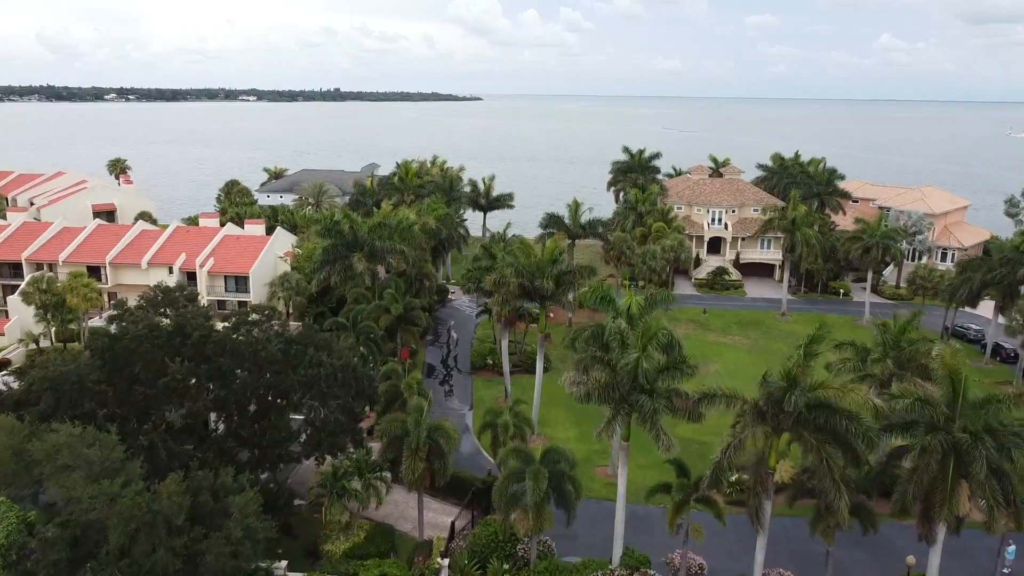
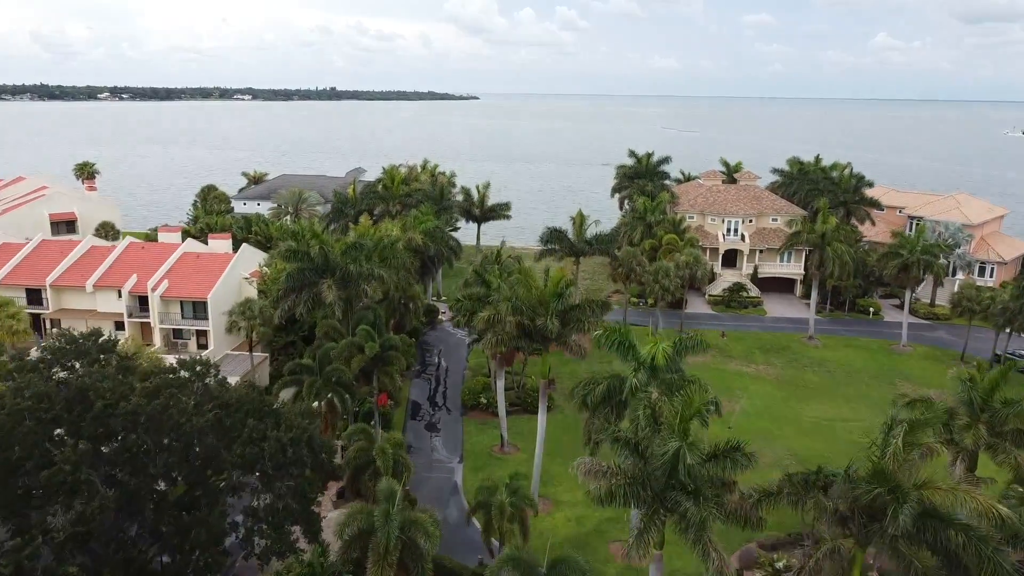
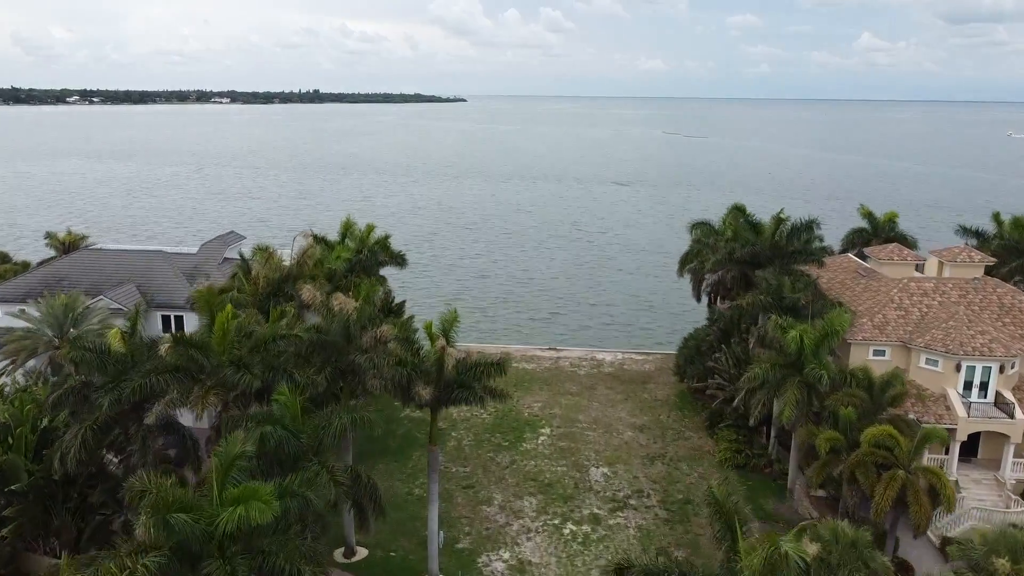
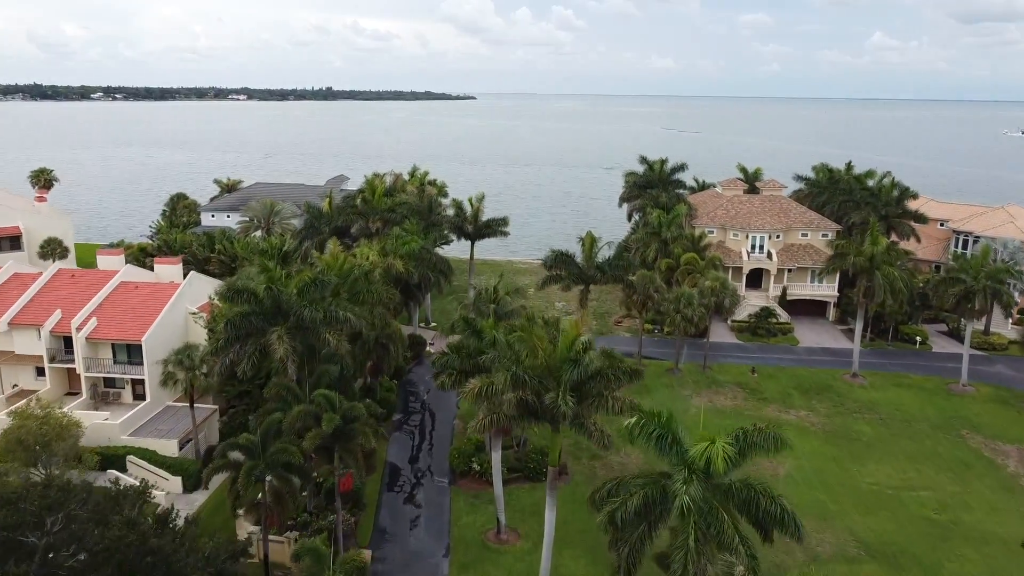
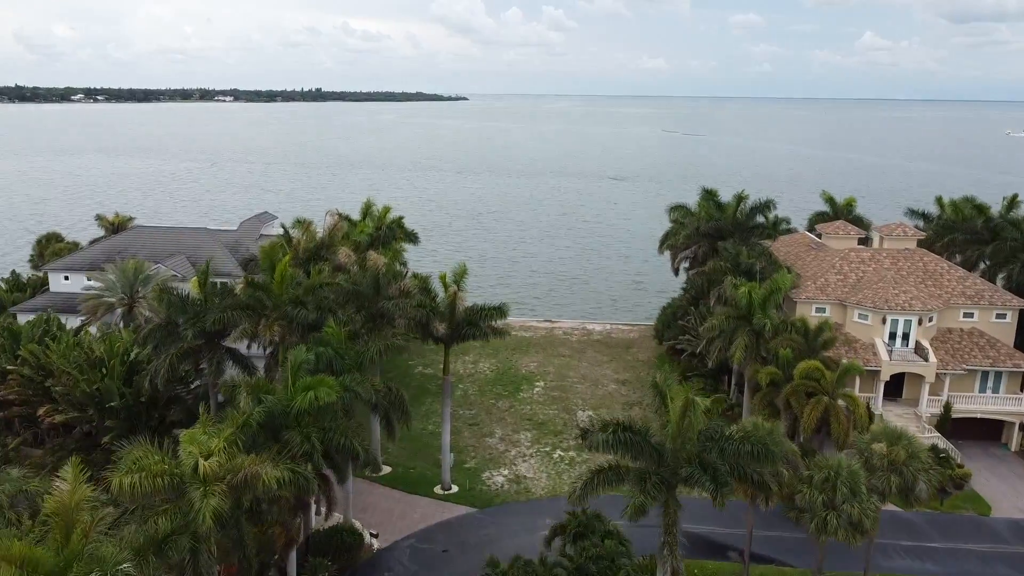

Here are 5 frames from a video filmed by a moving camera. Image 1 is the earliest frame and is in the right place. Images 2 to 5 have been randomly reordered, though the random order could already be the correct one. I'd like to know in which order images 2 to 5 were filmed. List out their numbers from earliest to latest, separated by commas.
2, 4, 5, 3
